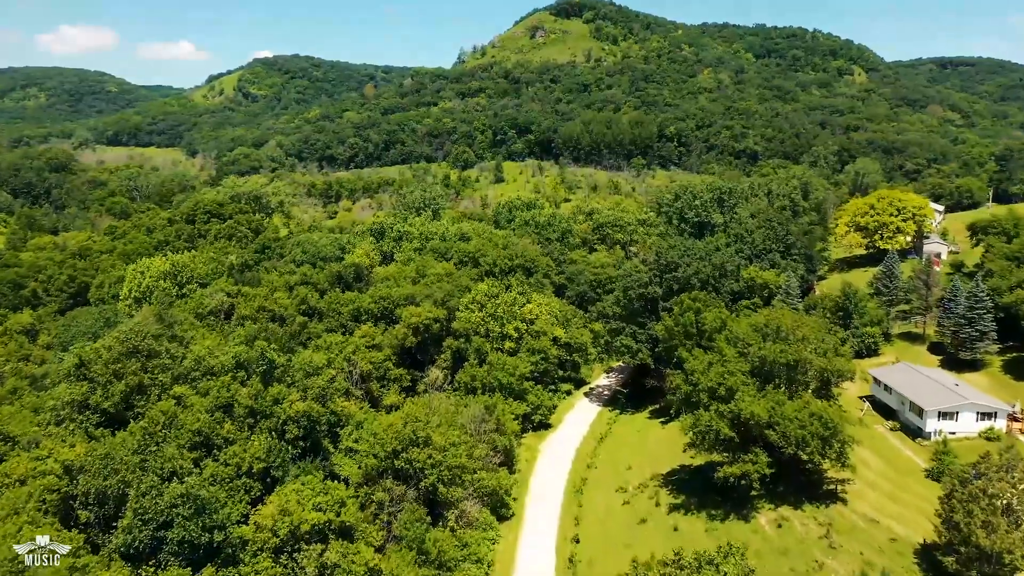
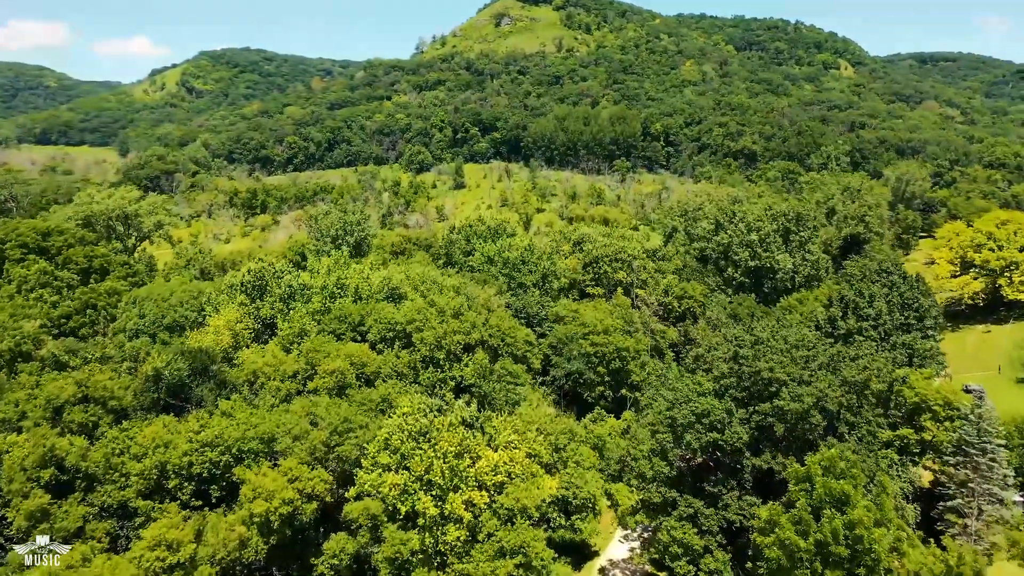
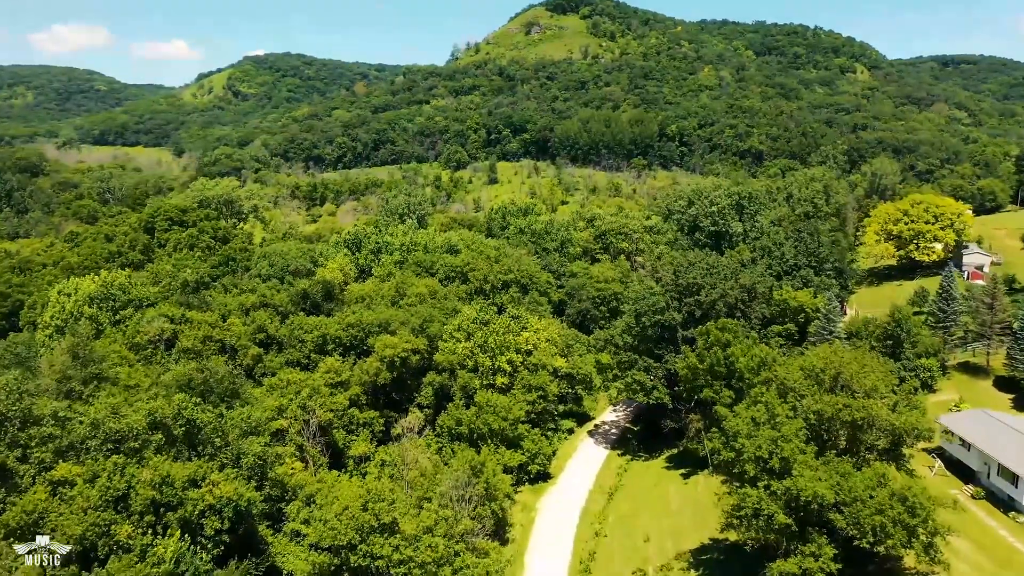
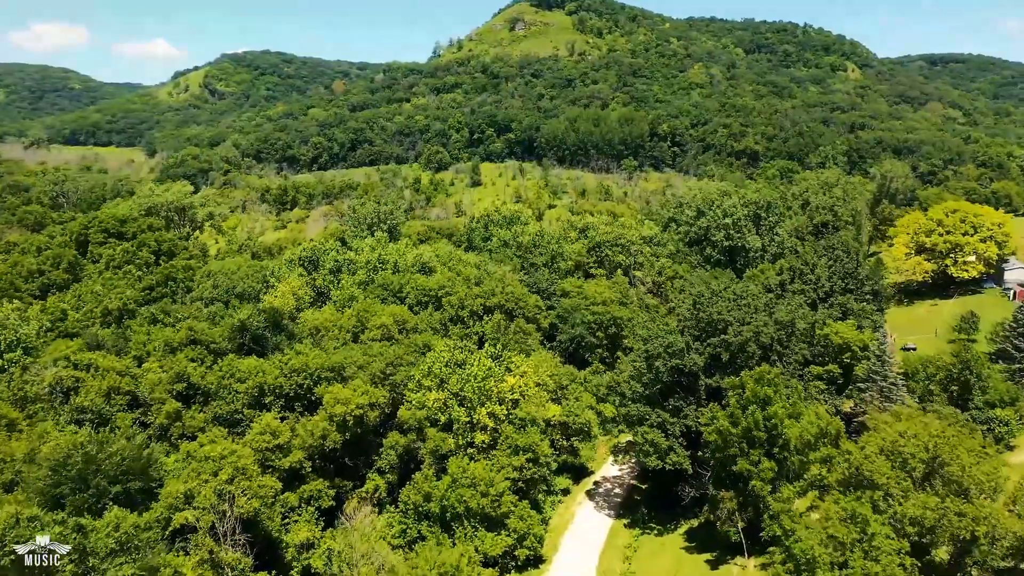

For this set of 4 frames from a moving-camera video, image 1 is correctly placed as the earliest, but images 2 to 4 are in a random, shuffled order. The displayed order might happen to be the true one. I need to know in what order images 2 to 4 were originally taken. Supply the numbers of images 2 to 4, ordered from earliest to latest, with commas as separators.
3, 4, 2
